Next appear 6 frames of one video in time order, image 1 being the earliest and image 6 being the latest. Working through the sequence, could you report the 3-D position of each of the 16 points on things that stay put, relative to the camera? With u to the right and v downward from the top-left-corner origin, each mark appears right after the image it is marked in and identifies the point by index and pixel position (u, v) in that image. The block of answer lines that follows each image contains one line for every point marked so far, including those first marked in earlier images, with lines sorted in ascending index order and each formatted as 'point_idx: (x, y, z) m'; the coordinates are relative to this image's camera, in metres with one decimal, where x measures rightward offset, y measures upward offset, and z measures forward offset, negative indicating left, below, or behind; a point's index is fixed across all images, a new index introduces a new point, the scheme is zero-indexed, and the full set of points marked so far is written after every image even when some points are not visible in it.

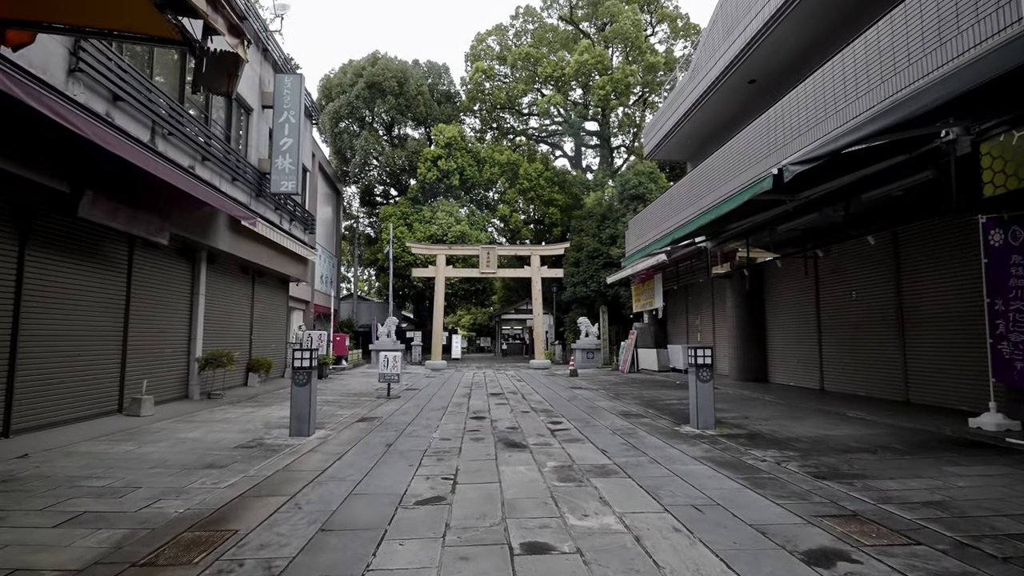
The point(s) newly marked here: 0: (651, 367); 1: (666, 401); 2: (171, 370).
0: (+2.7, -1.5, +19.0) m
1: (+1.8, -1.3, +11.2) m
2: (-3.6, -0.9, +10.3) m
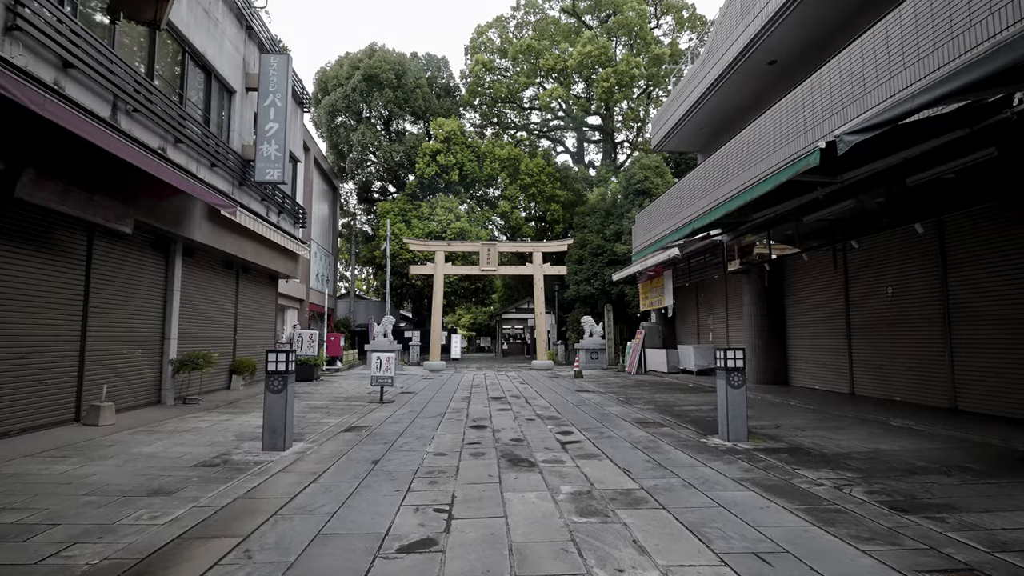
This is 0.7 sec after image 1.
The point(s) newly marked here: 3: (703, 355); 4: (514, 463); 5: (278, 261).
0: (+2.7, -1.5, +18.1) m
1: (+1.8, -1.2, +10.2) m
2: (-3.6, -0.8, +9.4) m
3: (+3.2, -1.1, +16.5) m
4: (0.0, -1.0, +5.7) m
5: (-3.6, +0.4, +15.3) m
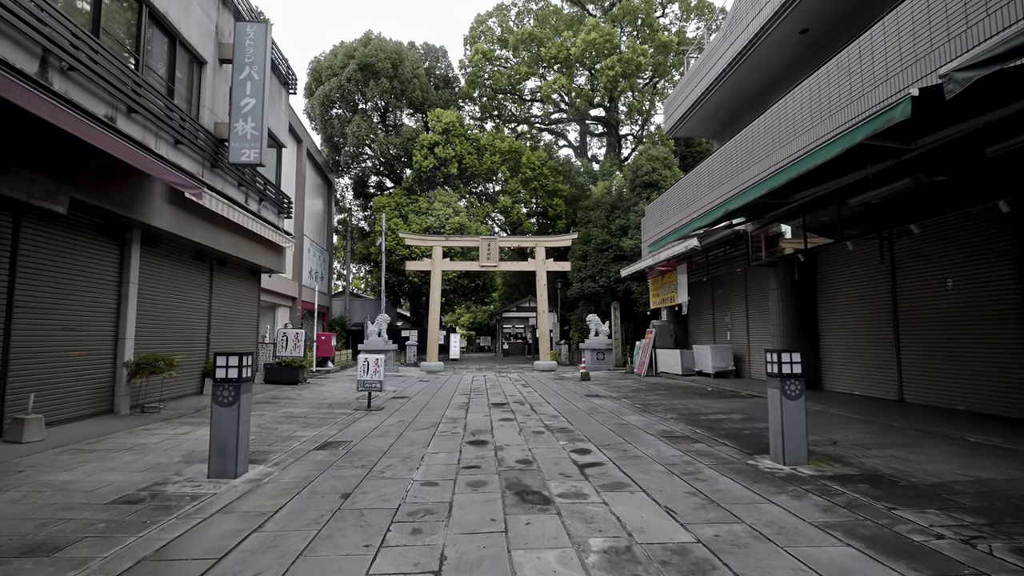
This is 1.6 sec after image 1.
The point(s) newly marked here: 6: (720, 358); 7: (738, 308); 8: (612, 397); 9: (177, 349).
0: (+2.8, -1.4, +16.8) m
1: (+1.8, -1.2, +9.0) m
2: (-3.5, -0.8, +8.1) m
3: (+3.2, -1.1, +15.3) m
4: (+0.1, -0.9, +4.4) m
5: (-3.6, +0.5, +14.0) m
6: (+3.2, -1.1, +15.2) m
7: (+3.5, -0.3, +15.2) m
8: (+1.3, -1.4, +12.2) m
9: (-3.7, -0.7, +10.8) m
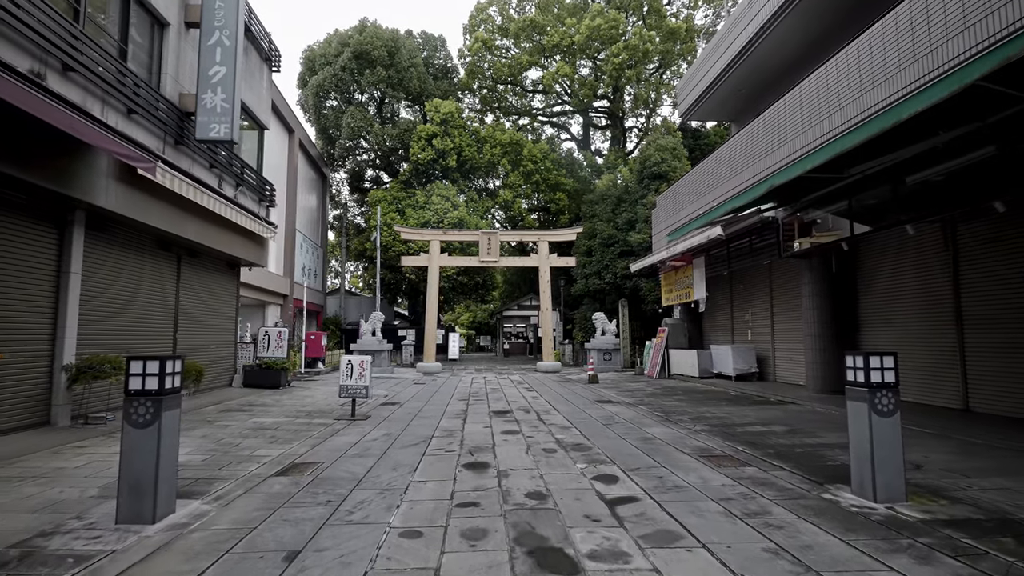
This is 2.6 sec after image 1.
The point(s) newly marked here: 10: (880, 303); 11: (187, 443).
0: (+2.8, -1.3, +15.5) m
1: (+1.9, -1.1, +7.7) m
2: (-3.5, -0.7, +6.8) m
3: (+3.3, -1.0, +14.0) m
4: (+0.1, -0.9, +3.2) m
5: (-3.6, +0.6, +12.8) m
6: (+3.3, -1.0, +14.0) m
7: (+3.5, -0.2, +13.9) m
8: (+1.3, -1.3, +11.0) m
9: (-3.6, -0.6, +9.5) m
10: (+3.8, -0.2, +10.2) m
11: (-2.2, -1.1, +6.7) m
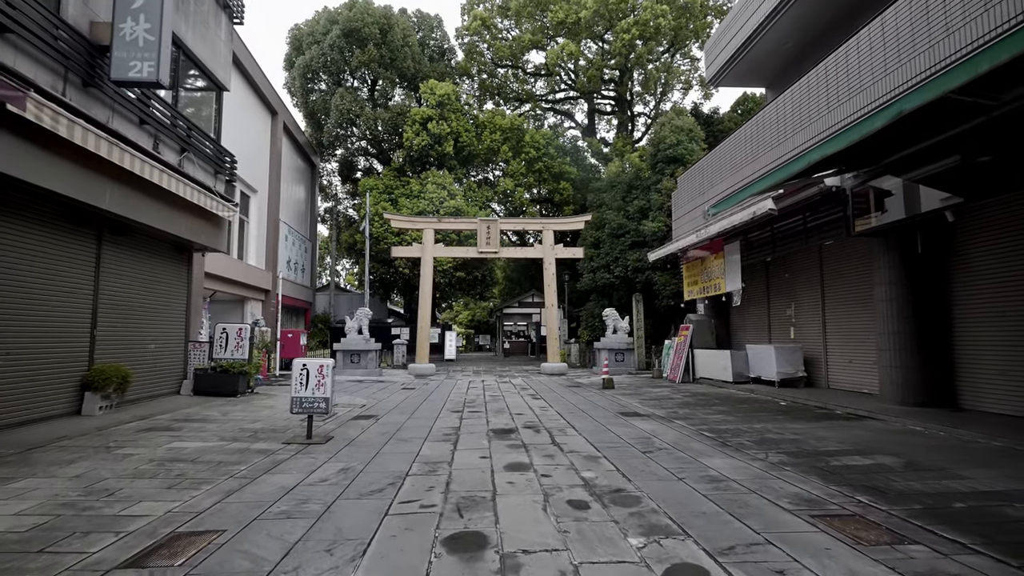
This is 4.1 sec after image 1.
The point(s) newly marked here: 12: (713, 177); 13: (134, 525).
0: (+2.8, -1.2, +13.4) m
1: (+1.9, -1.0, +5.5) m
2: (-3.5, -0.6, +4.7) m
3: (+3.3, -0.8, +11.8) m
4: (+0.1, -0.8, +1.0) m
5: (-3.5, +0.7, +10.6) m
6: (+3.3, -0.9, +11.8) m
7: (+3.6, -0.1, +11.8) m
8: (+1.3, -1.2, +8.8) m
9: (-3.6, -0.5, +7.3) m
10: (+3.9, 0.0, +8.0) m
11: (-2.2, -0.9, +4.5) m
12: (+2.9, +1.6, +14.1) m
13: (-1.5, -0.9, +3.8) m
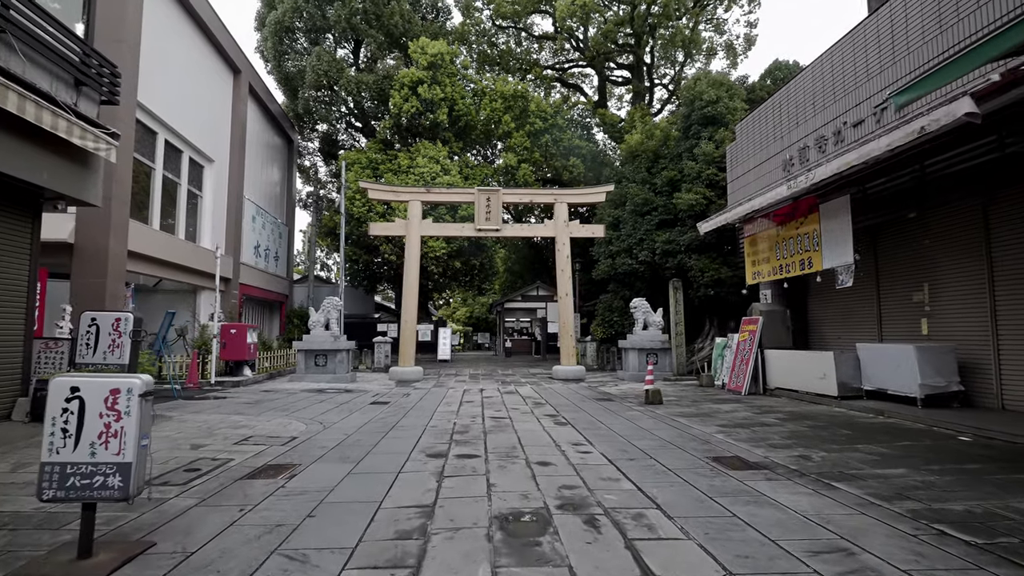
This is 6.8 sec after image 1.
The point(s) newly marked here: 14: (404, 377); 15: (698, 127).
0: (+2.9, -1.0, +9.5) m
1: (+2.0, -0.8, +1.7) m
2: (-3.4, -0.3, +0.8) m
3: (+3.4, -0.6, +8.0) m
4: (+0.2, -0.5, -2.9) m
5: (-3.4, +0.9, +6.7) m
6: (+3.4, -0.7, +7.9) m
7: (+3.7, +0.1, +7.9) m
8: (+1.4, -0.9, +4.9) m
9: (-3.5, -0.2, +3.4) m
10: (+4.0, +0.2, +4.2) m
11: (-2.1, -0.7, +0.6) m
12: (+3.0, +1.8, +10.2) m
13: (-1.4, -0.7, -0.1) m
14: (-1.8, -1.5, +16.1) m
15: (+3.6, +3.1, +18.6) m
